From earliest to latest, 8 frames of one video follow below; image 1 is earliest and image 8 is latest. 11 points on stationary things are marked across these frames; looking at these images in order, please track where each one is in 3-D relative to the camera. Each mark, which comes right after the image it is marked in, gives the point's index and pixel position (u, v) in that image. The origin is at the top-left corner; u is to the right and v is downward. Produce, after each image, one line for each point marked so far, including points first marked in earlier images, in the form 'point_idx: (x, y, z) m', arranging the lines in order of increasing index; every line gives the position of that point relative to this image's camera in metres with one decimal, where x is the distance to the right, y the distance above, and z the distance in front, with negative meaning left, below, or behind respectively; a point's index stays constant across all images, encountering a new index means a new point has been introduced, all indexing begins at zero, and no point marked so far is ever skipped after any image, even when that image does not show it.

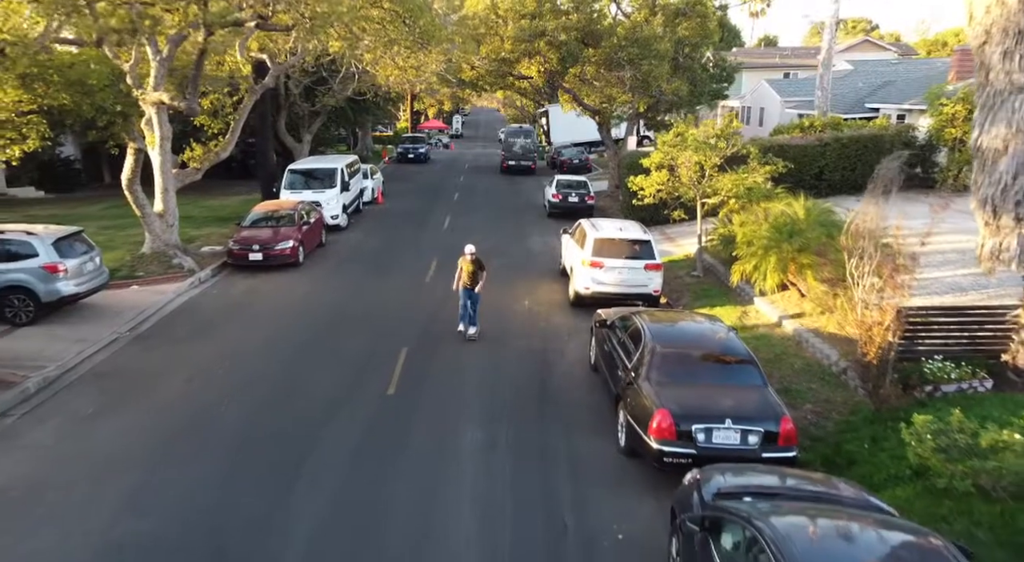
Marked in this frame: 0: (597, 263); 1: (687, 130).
0: (+1.7, +0.3, +16.4) m
1: (+3.8, +3.3, +18.4) m
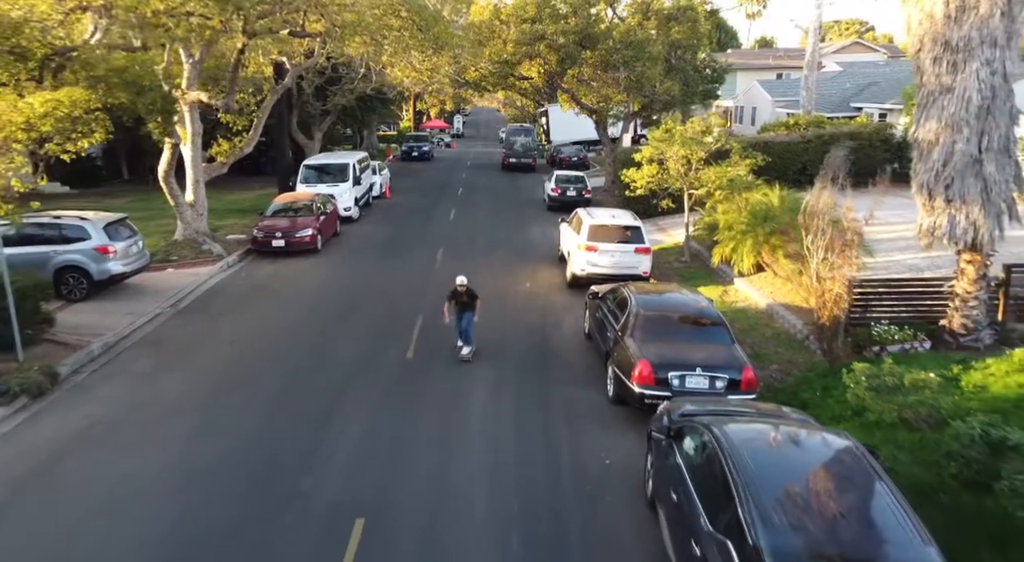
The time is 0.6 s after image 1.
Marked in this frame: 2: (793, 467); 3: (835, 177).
0: (+1.7, +0.7, +18.1) m
1: (+3.9, +3.7, +20.1) m
2: (+2.4, -1.5, +6.5) m
3: (+5.1, +1.7, +13.5) m
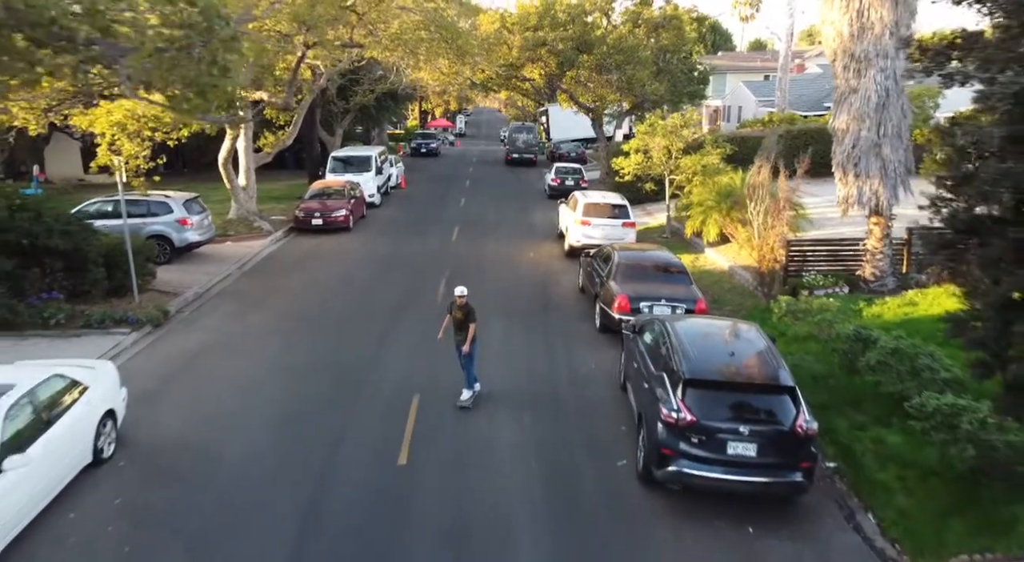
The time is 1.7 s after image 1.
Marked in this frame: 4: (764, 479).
0: (+1.9, +1.5, +21.7) m
1: (+4.0, +4.5, +23.7) m
2: (+2.6, -0.7, +10.0) m
3: (+5.2, +2.5, +17.0) m
4: (+2.6, -2.0, +8.6) m
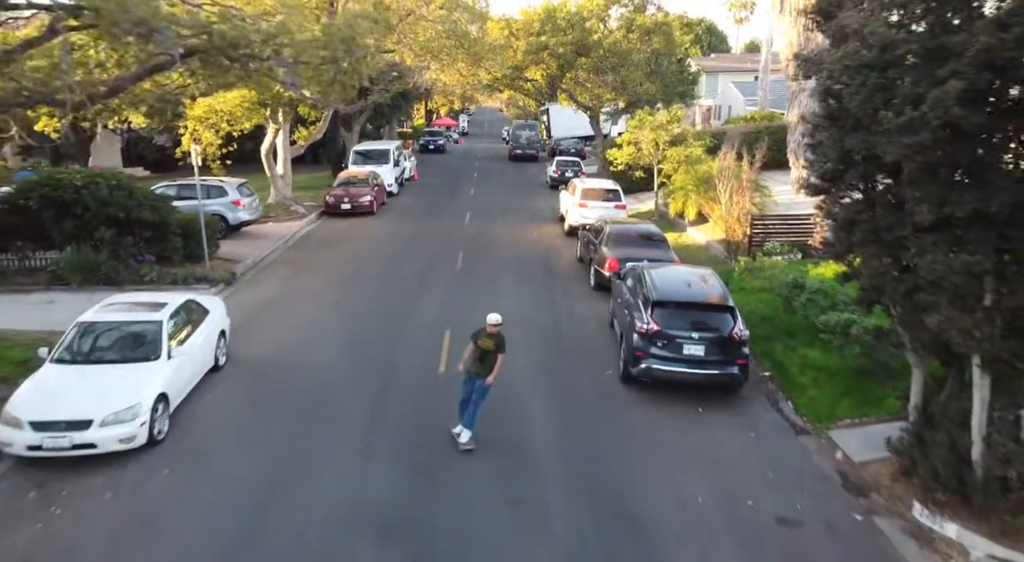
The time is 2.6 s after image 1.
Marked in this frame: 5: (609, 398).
0: (+2.1, +2.2, +24.9) m
1: (+4.2, +5.2, +26.9) m
2: (+2.8, 0.0, +13.3) m
3: (+5.4, +3.2, +20.3) m
4: (+2.8, -1.3, +11.9) m
5: (+1.4, -1.7, +12.3) m
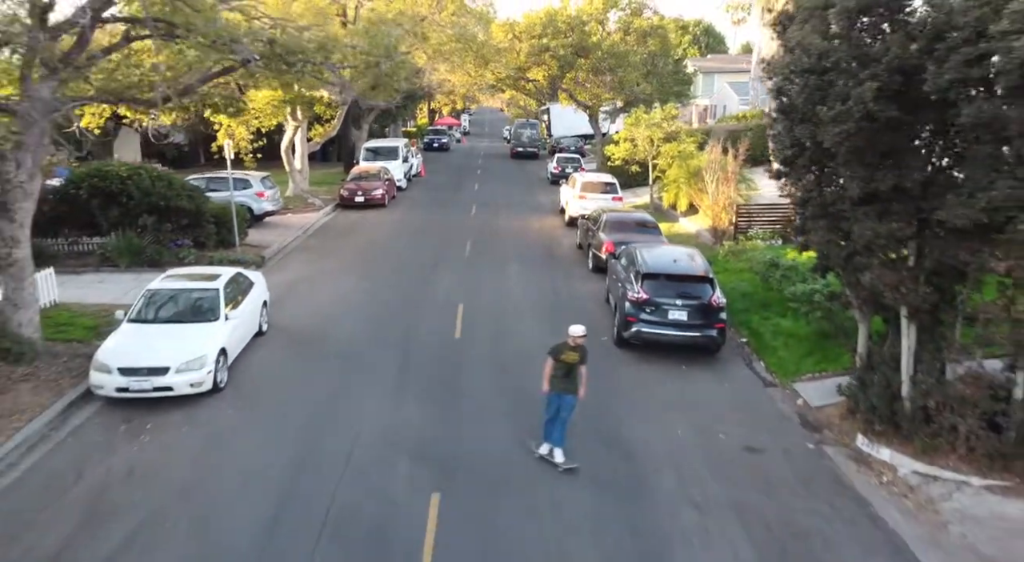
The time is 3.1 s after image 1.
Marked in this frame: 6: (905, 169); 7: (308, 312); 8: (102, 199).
0: (+2.3, +2.6, +26.7) m
1: (+4.4, +5.6, +28.7) m
2: (+2.9, +0.4, +15.1) m
3: (+5.6, +3.6, +22.1) m
4: (+2.9, -0.9, +13.7) m
5: (+1.5, -1.3, +14.1) m
6: (+4.1, +1.2, +9.0) m
7: (-4.0, -0.6, +16.6) m
8: (-9.6, +1.9, +19.8) m
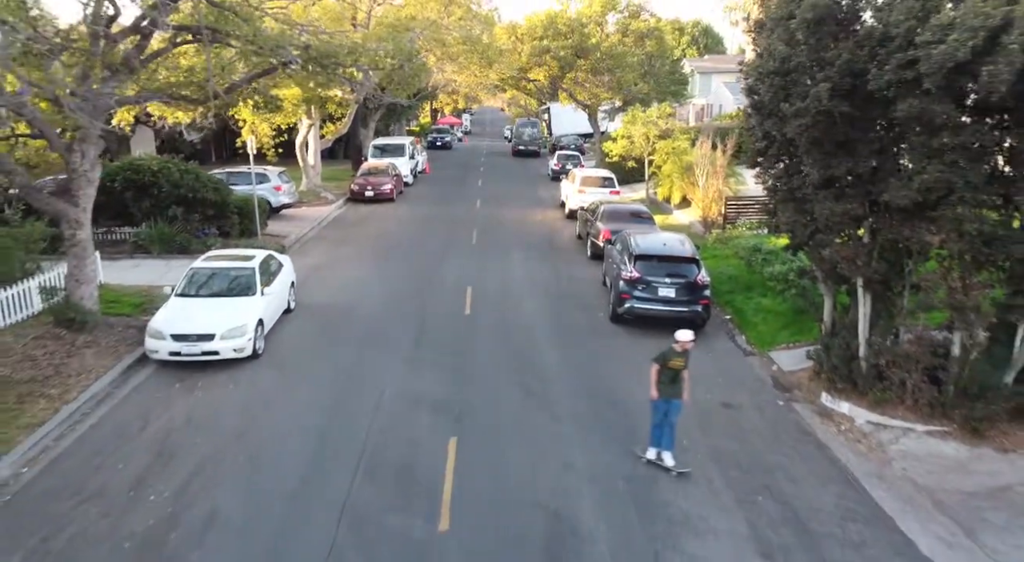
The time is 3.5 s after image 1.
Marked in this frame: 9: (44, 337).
0: (+2.4, +3.0, +28.2) m
1: (+4.5, +6.0, +30.2) m
2: (+3.0, +0.8, +16.5) m
3: (+5.7, +4.0, +23.6) m
4: (+3.0, -0.5, +15.1) m
5: (+1.6, -0.9, +15.6) m
6: (+4.2, +1.5, +10.4) m
7: (-3.9, -0.3, +18.1) m
8: (-9.5, +2.3, +21.3) m
9: (-7.1, -0.9, +12.9) m
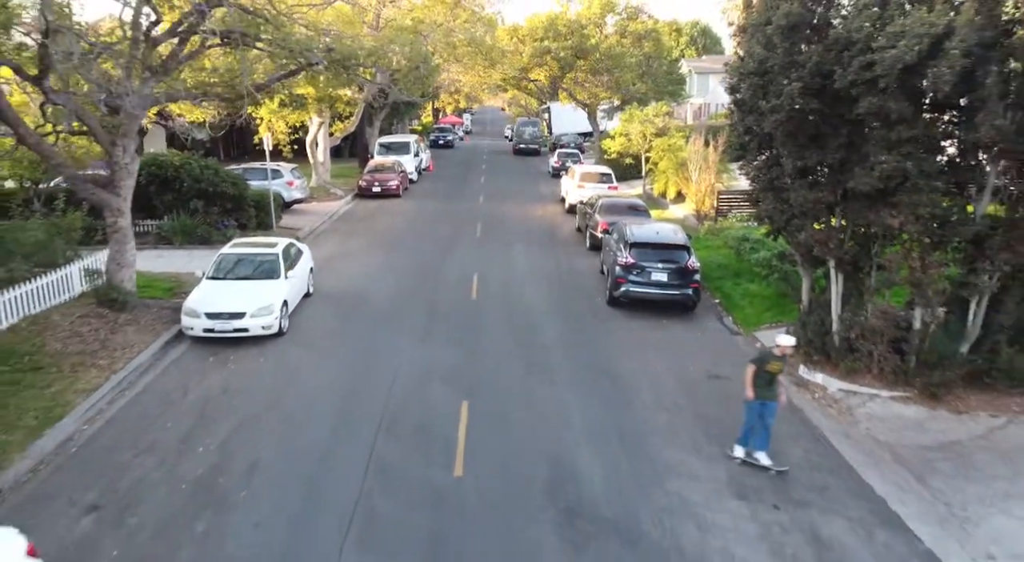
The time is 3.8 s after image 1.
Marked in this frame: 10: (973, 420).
0: (+2.4, +3.3, +29.4) m
1: (+4.5, +6.3, +31.4) m
2: (+3.1, +1.1, +17.7) m
3: (+5.7, +4.3, +24.7) m
4: (+3.1, -0.2, +16.3) m
5: (+1.7, -0.7, +16.8) m
6: (+4.3, +1.8, +11.6) m
7: (-3.8, 0.0, +19.3) m
8: (-9.4, +2.5, +22.5) m
9: (-7.0, -0.6, +14.1) m
10: (+6.1, -1.8, +11.2) m
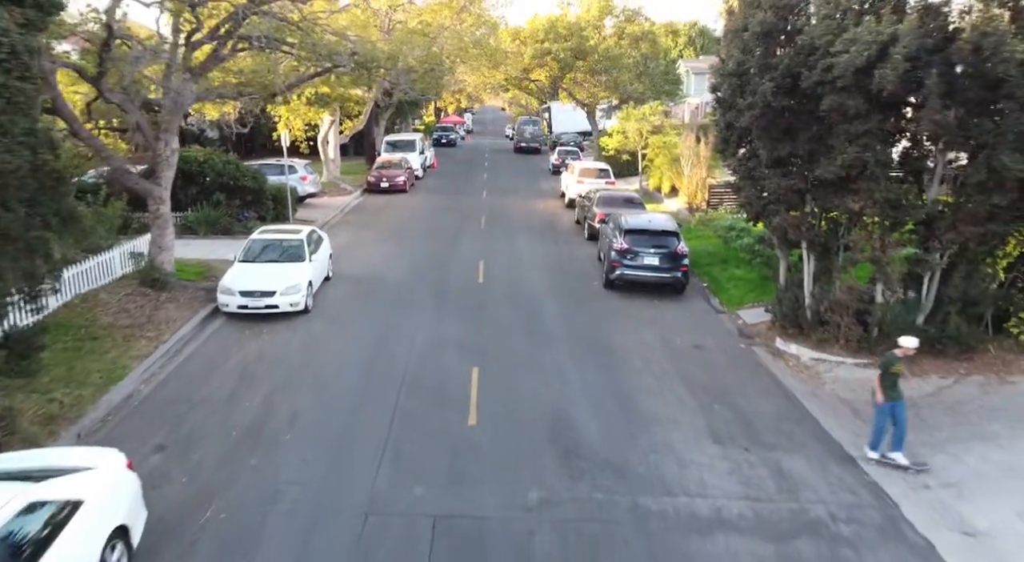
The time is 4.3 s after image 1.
0: (+2.5, +3.6, +30.8) m
1: (+4.6, +6.6, +32.8) m
2: (+3.1, +1.4, +19.2) m
3: (+5.8, +4.6, +26.2) m
4: (+3.2, +0.1, +17.8) m
5: (+1.8, -0.3, +18.3) m
6: (+4.4, +2.1, +13.1) m
7: (-3.7, +0.3, +20.8) m
8: (-9.3, +2.9, +24.0) m
9: (-6.9, -0.2, +15.5) m
10: (+6.2, -1.5, +12.7) m
